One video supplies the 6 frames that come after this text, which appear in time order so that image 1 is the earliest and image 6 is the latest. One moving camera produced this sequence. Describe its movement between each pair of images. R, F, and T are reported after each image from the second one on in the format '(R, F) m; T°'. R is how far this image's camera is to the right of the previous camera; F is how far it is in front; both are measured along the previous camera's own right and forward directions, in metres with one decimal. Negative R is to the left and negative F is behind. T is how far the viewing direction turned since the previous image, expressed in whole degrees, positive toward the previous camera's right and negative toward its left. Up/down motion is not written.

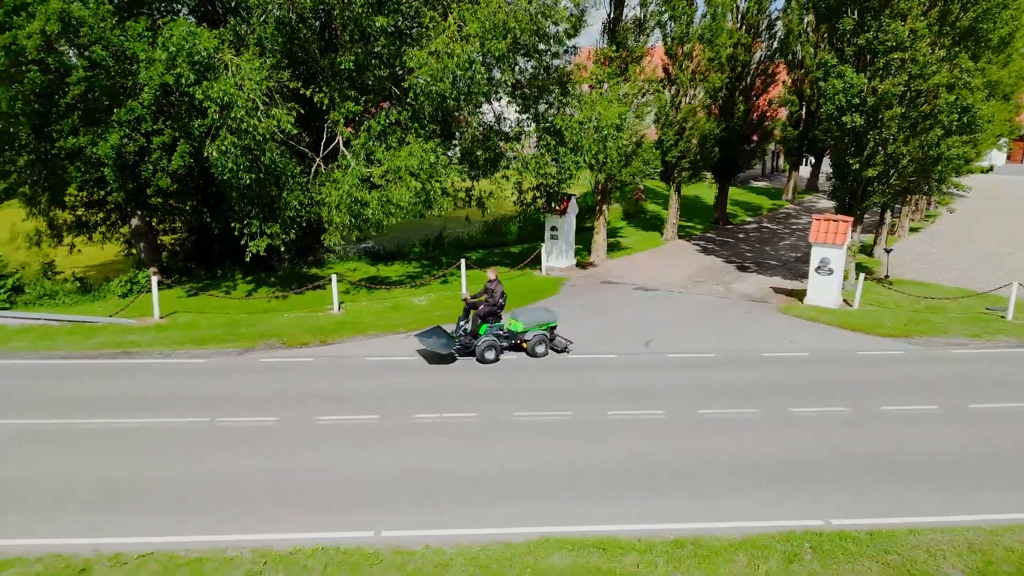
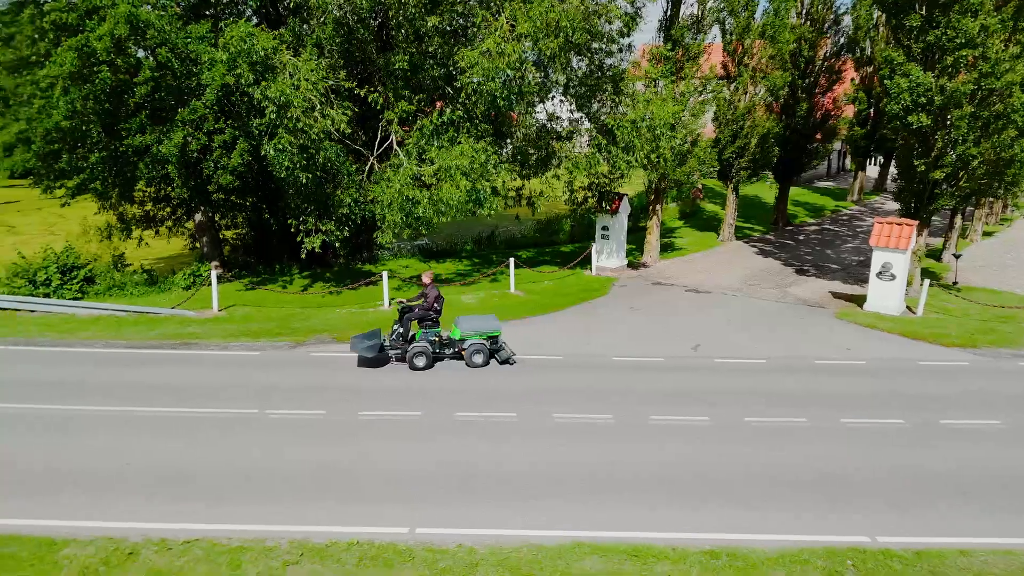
(+0.2, 0.0) m; -4°
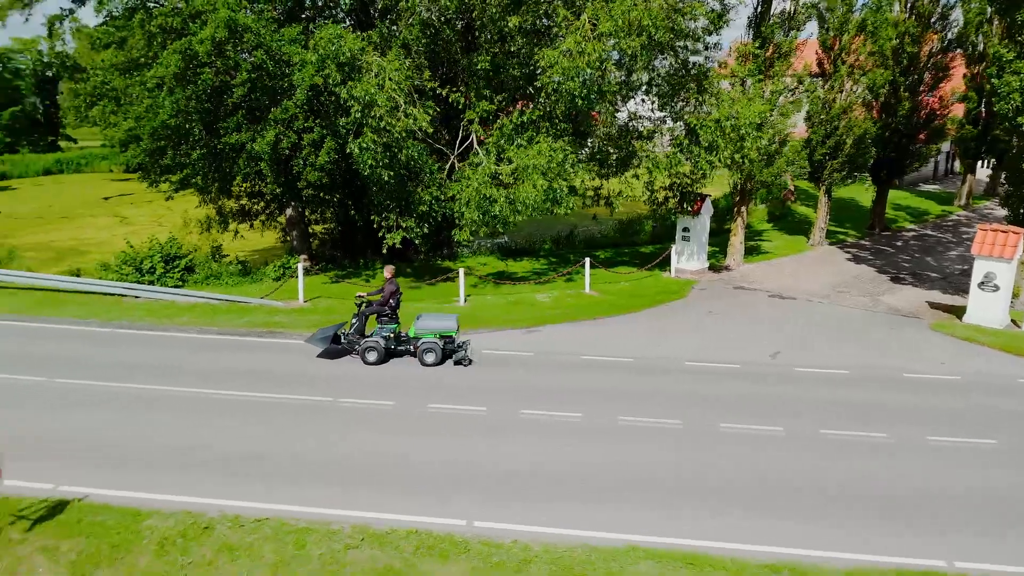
(+0.2, 0.0) m; -7°
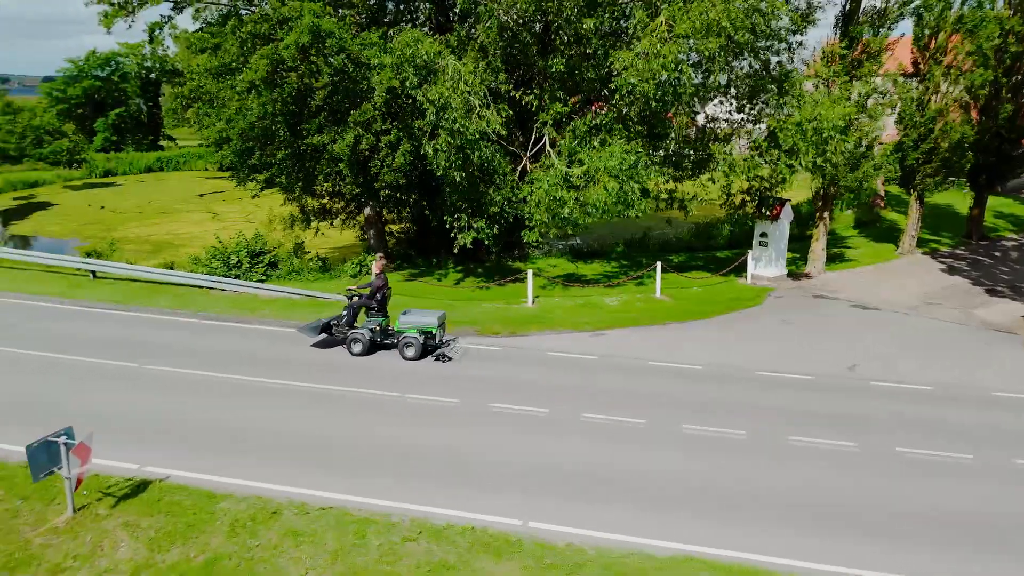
(+0.2, 0.0) m; -6°
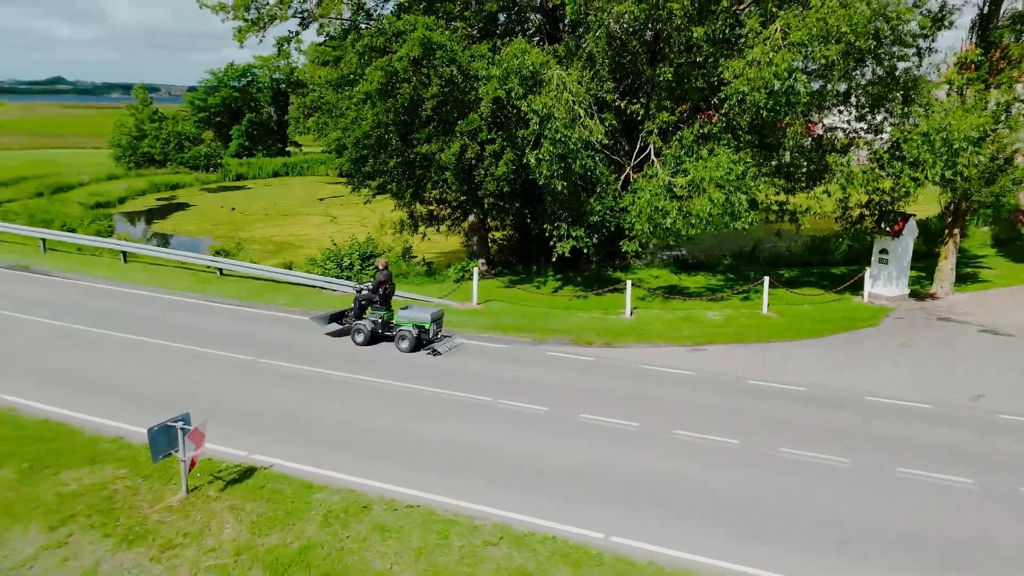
(+0.2, -0.1) m; -8°
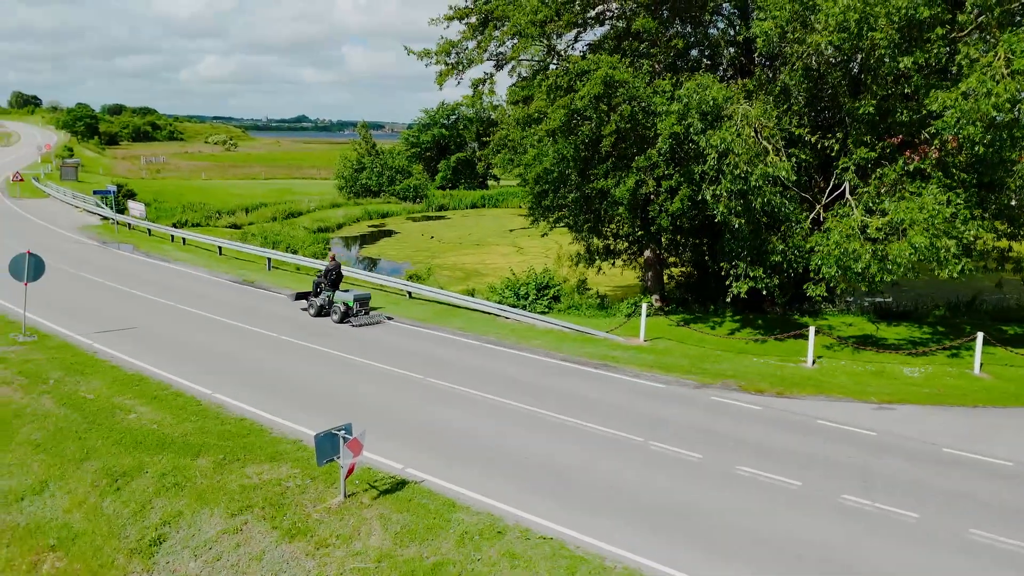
(+0.5, 0.0) m; -15°
